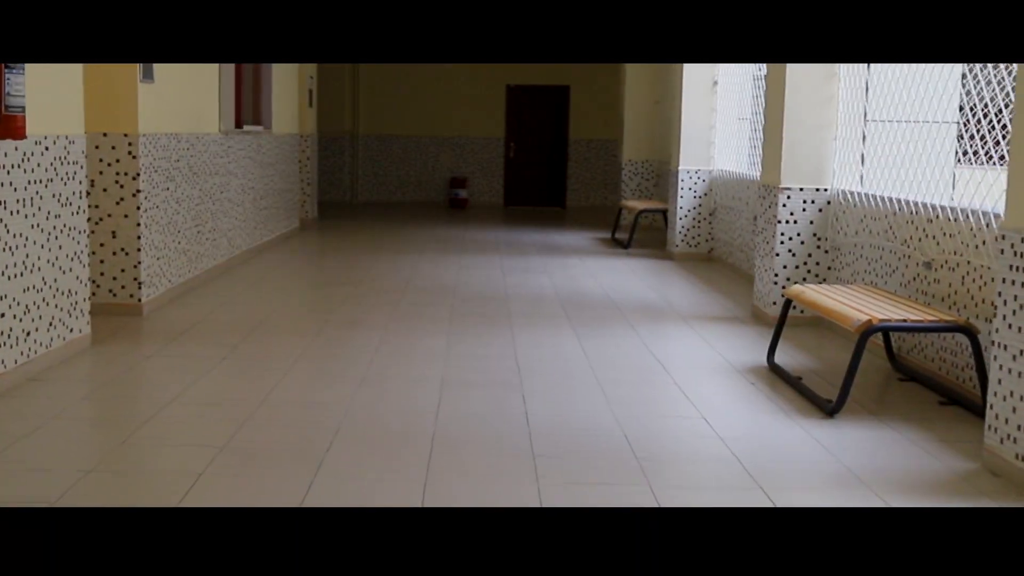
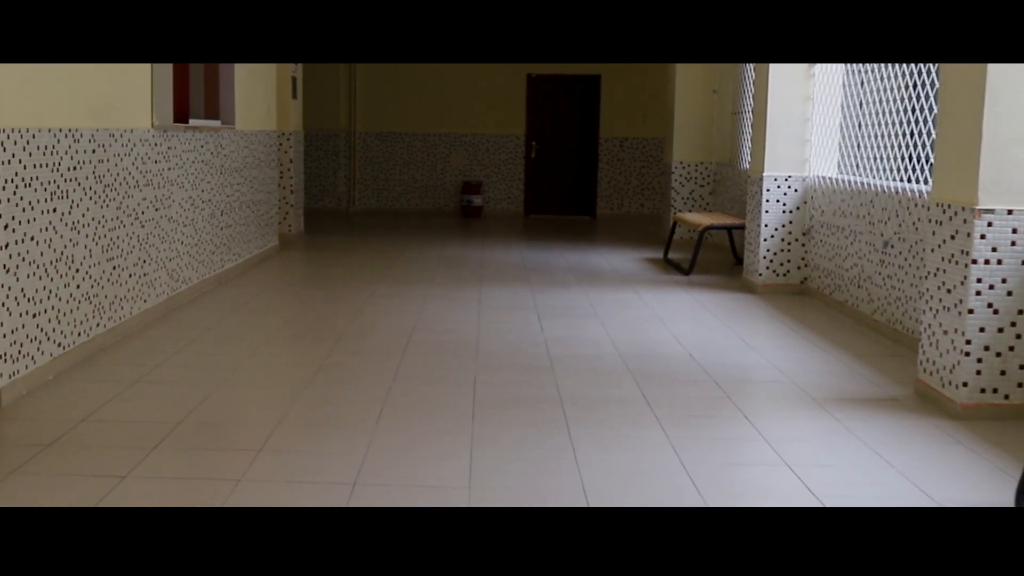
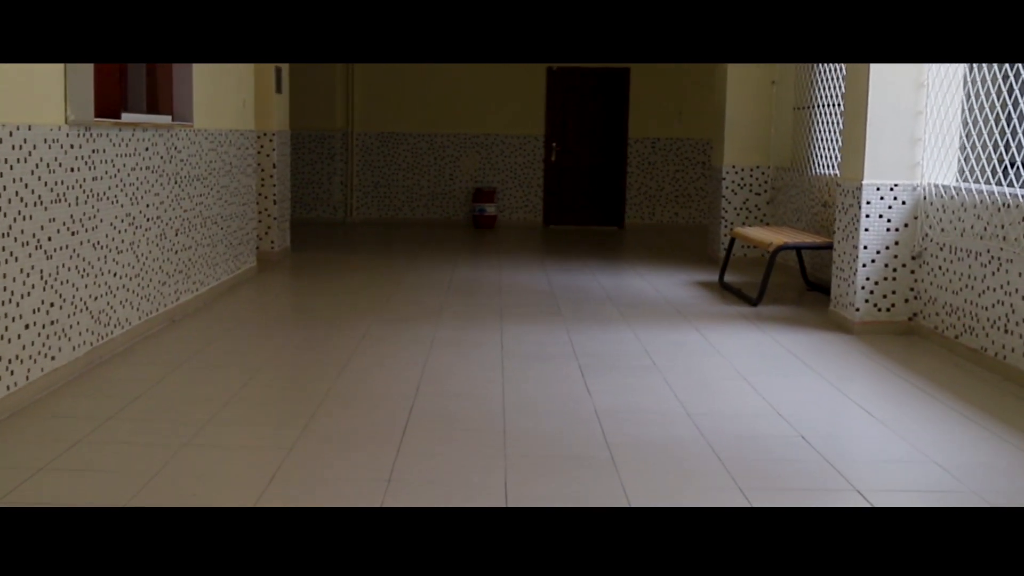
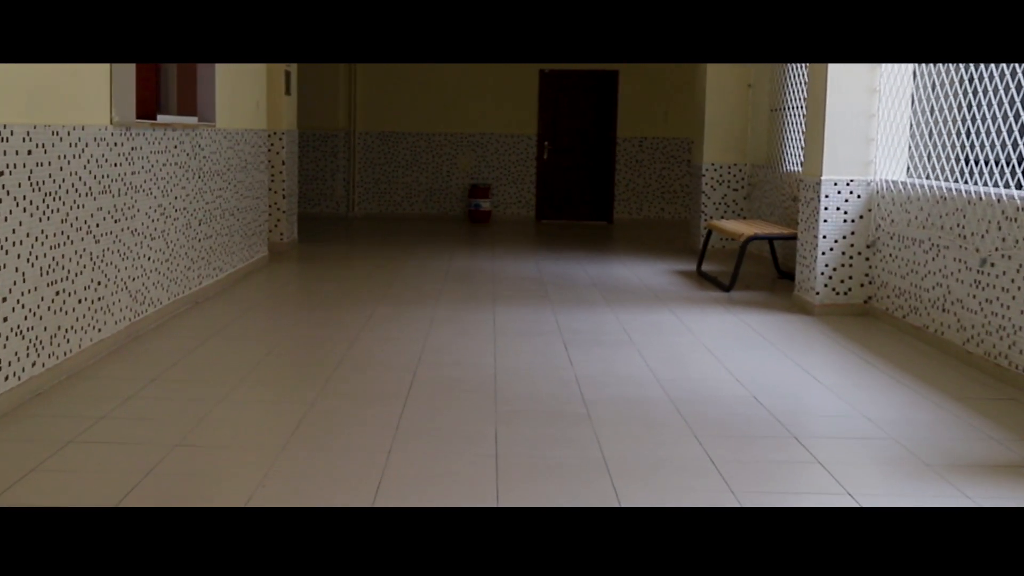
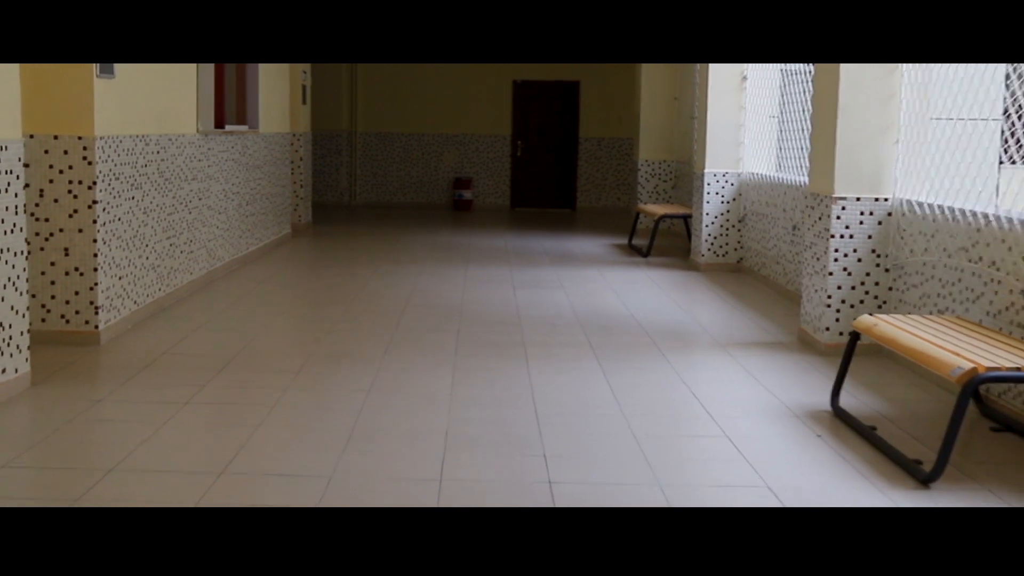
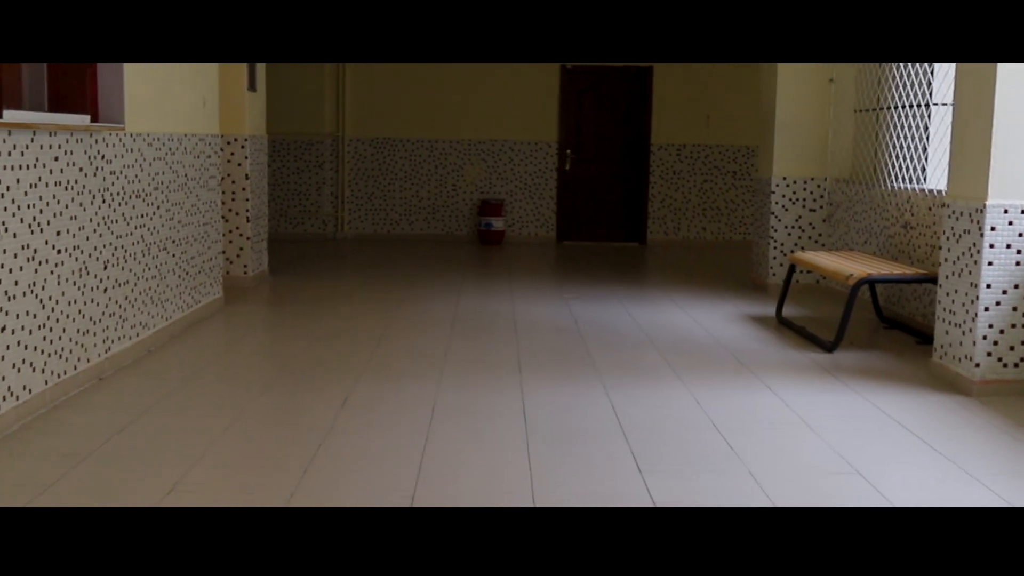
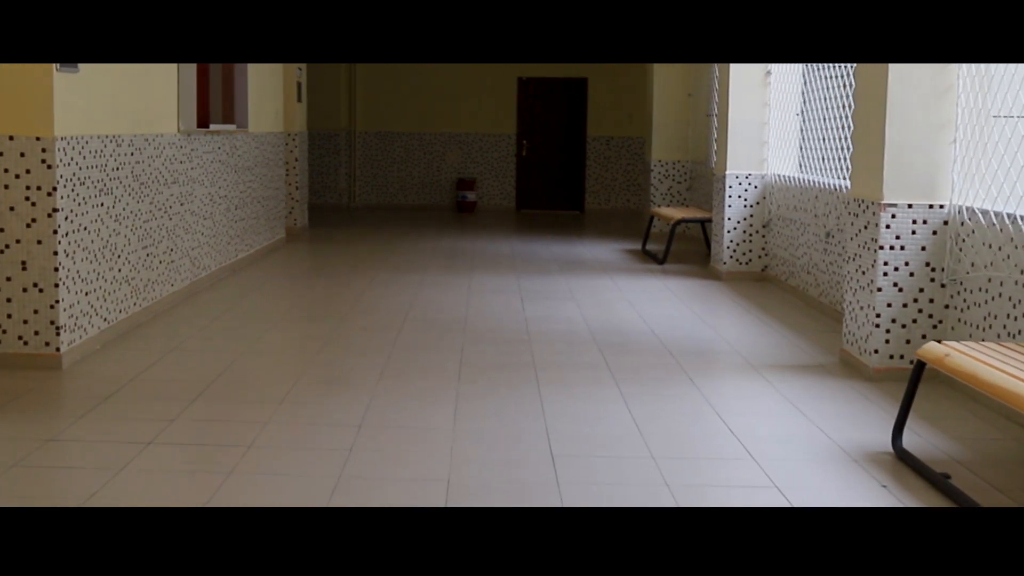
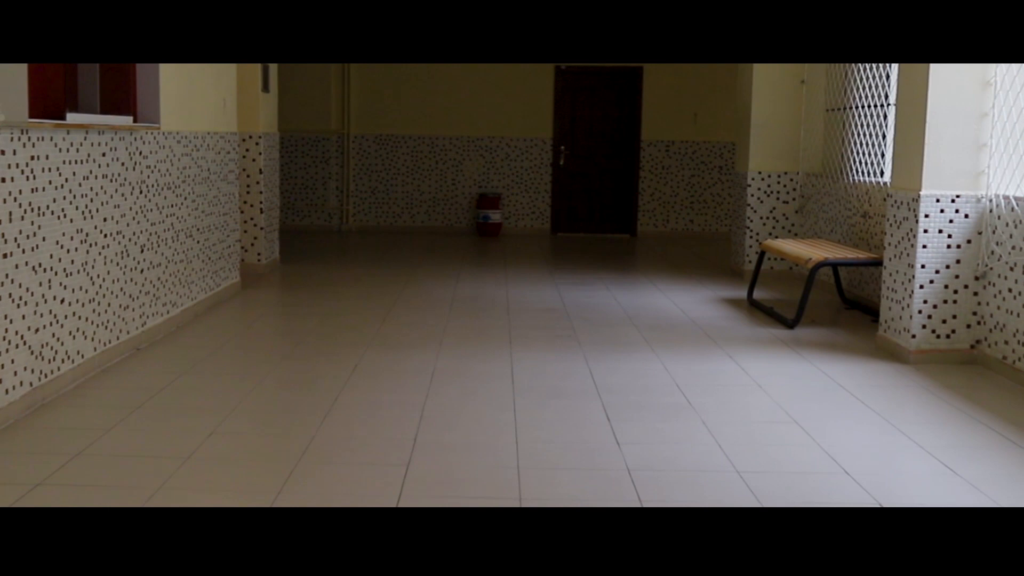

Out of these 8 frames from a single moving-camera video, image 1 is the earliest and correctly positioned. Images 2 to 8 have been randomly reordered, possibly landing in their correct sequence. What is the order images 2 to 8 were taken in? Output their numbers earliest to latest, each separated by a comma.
5, 7, 2, 4, 3, 8, 6
